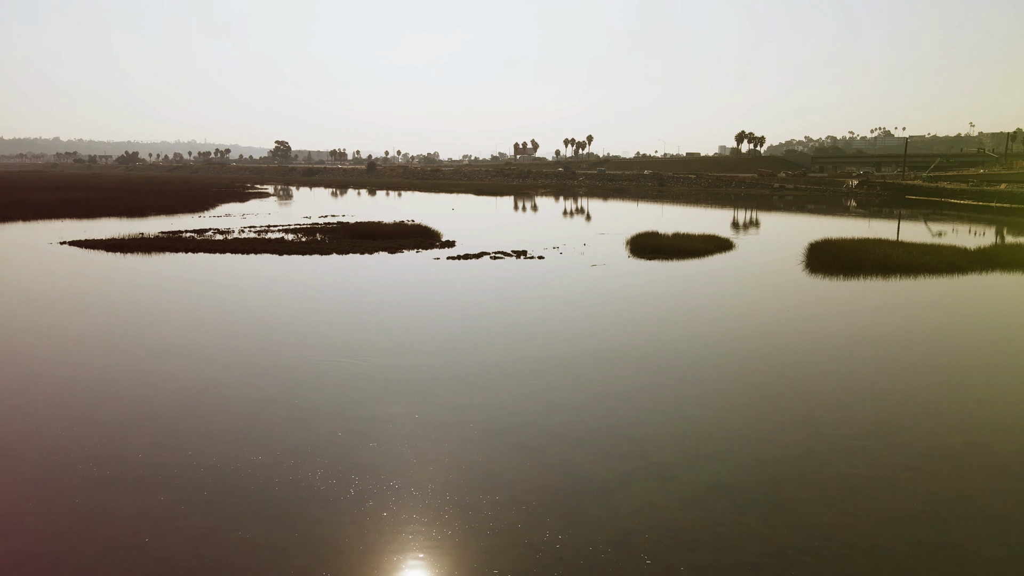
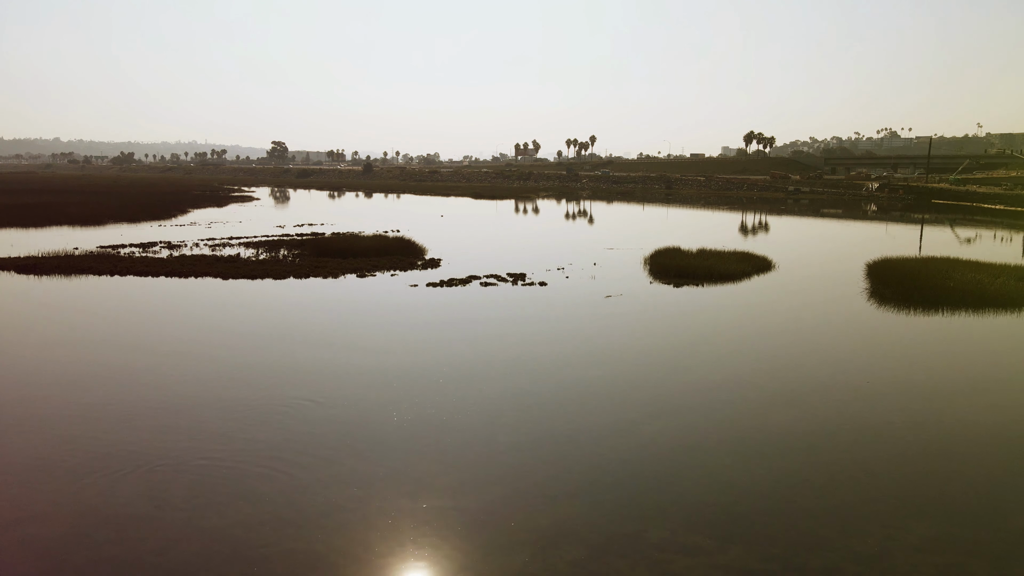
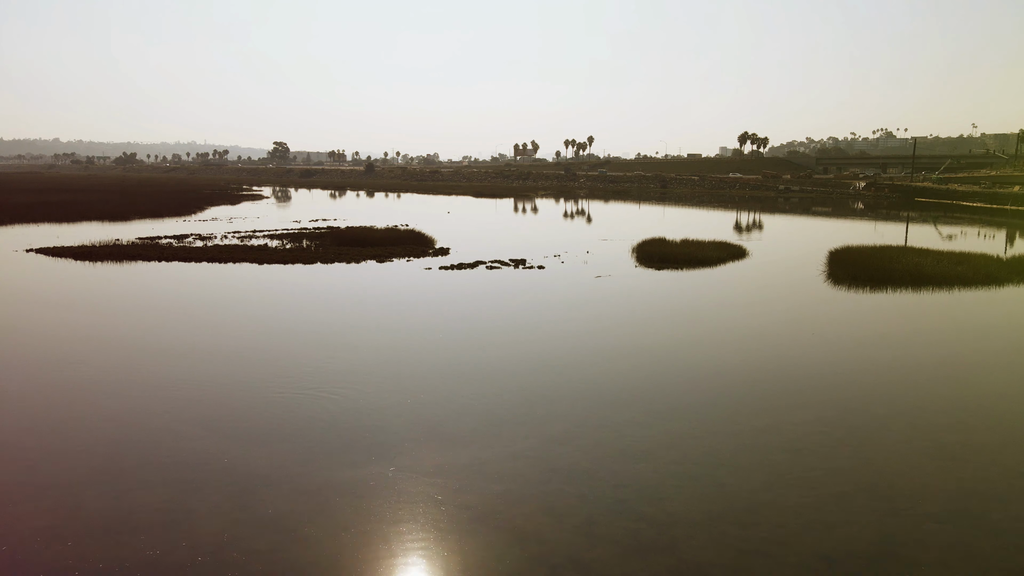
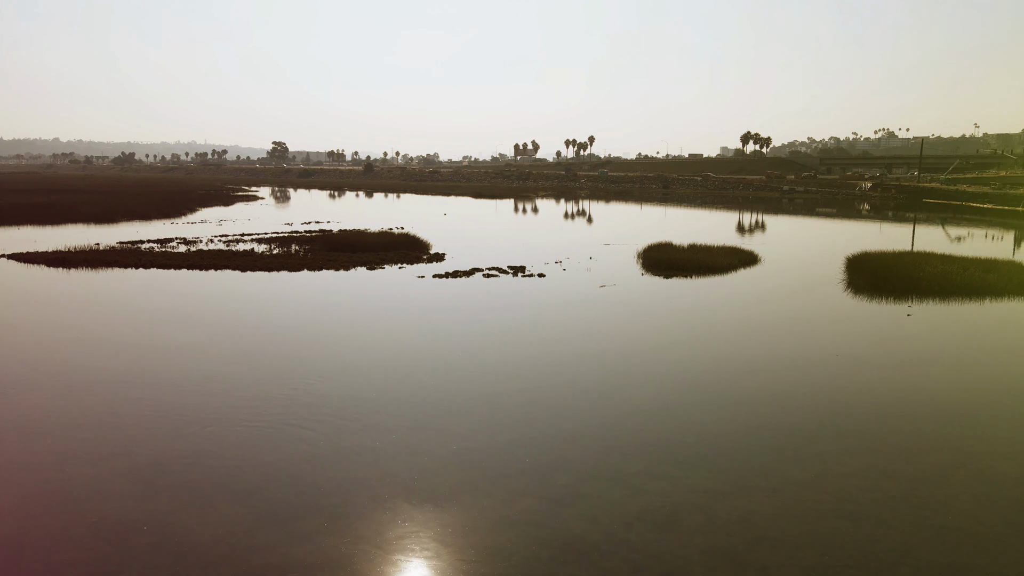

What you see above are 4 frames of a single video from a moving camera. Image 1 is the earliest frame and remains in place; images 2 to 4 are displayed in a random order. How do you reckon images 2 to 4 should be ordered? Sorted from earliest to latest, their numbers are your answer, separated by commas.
3, 4, 2
